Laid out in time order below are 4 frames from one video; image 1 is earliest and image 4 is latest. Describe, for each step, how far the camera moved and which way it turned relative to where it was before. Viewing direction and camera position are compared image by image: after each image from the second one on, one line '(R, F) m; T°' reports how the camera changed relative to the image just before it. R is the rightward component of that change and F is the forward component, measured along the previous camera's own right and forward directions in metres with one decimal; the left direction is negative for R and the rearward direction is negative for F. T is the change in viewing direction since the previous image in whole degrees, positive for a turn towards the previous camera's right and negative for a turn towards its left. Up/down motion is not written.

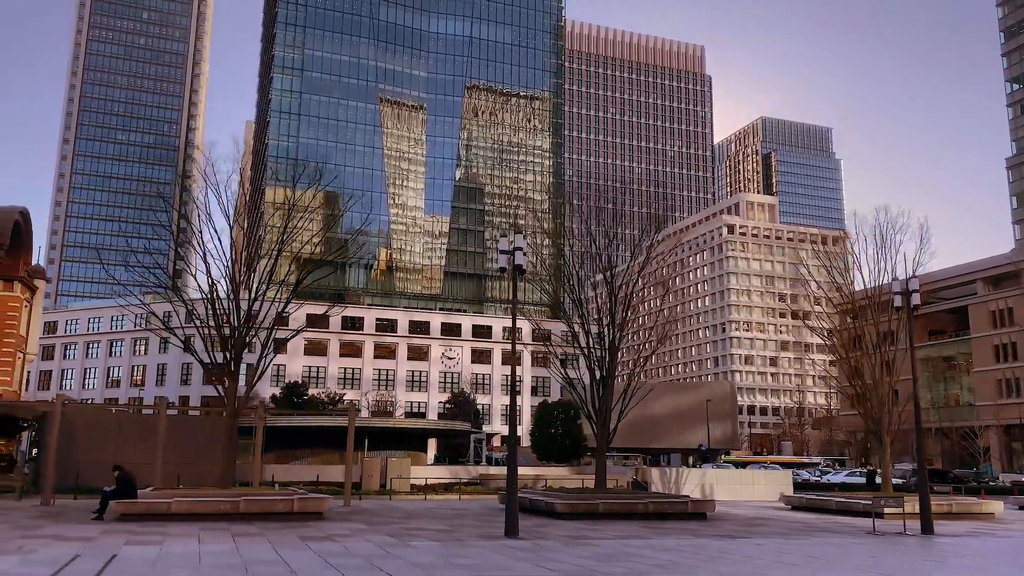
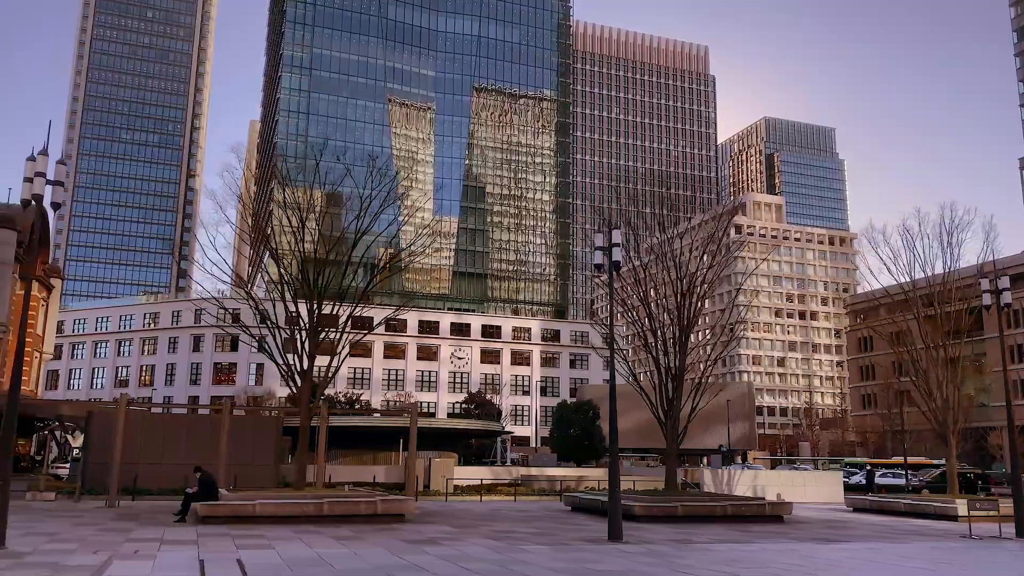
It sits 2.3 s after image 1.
(-1.9, +0.4) m; 0°
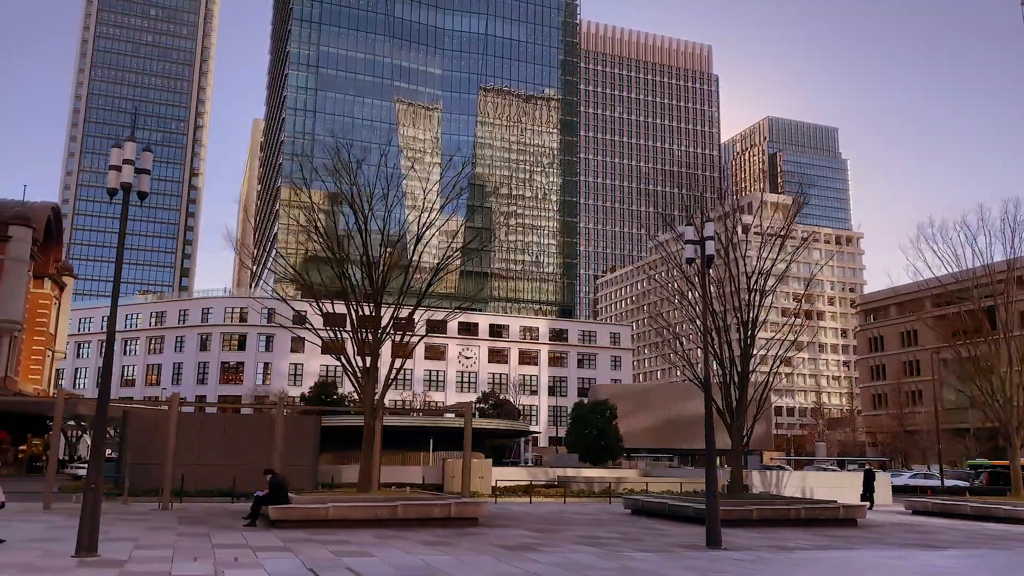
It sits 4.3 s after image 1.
(-1.7, +0.6) m; 0°
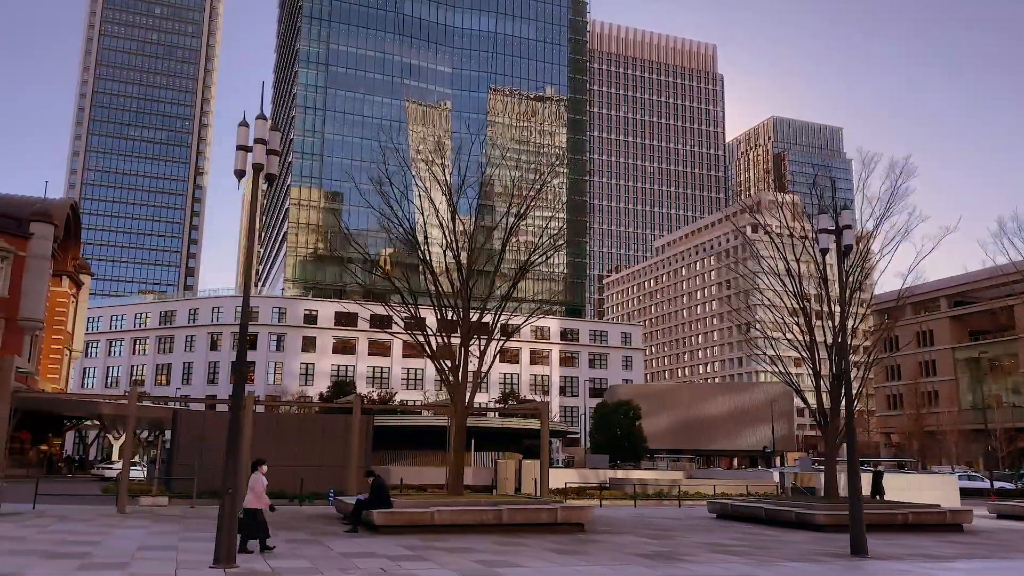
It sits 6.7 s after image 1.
(-2.2, +0.8) m; 0°
